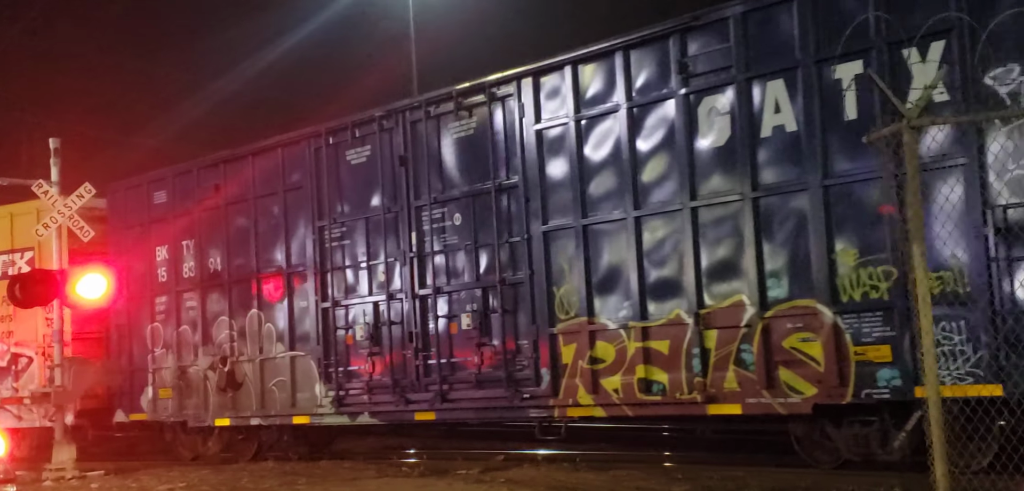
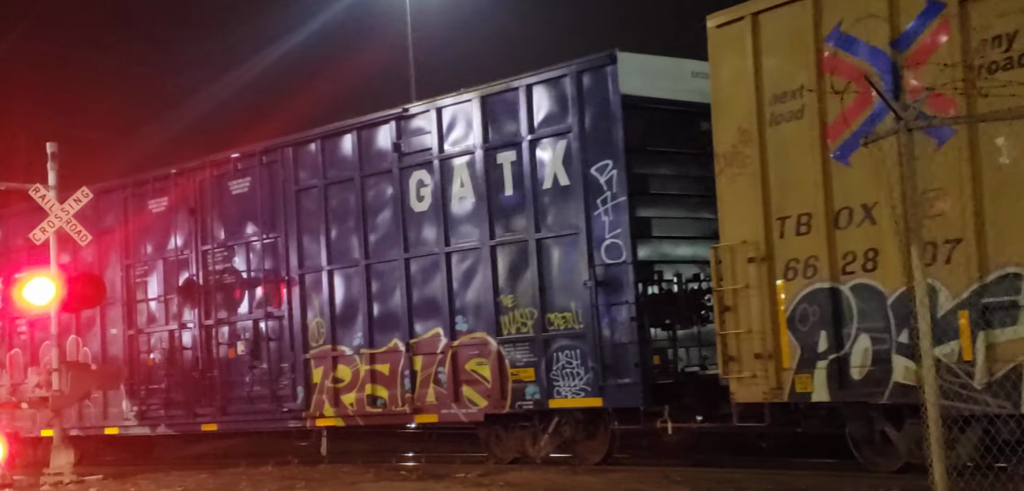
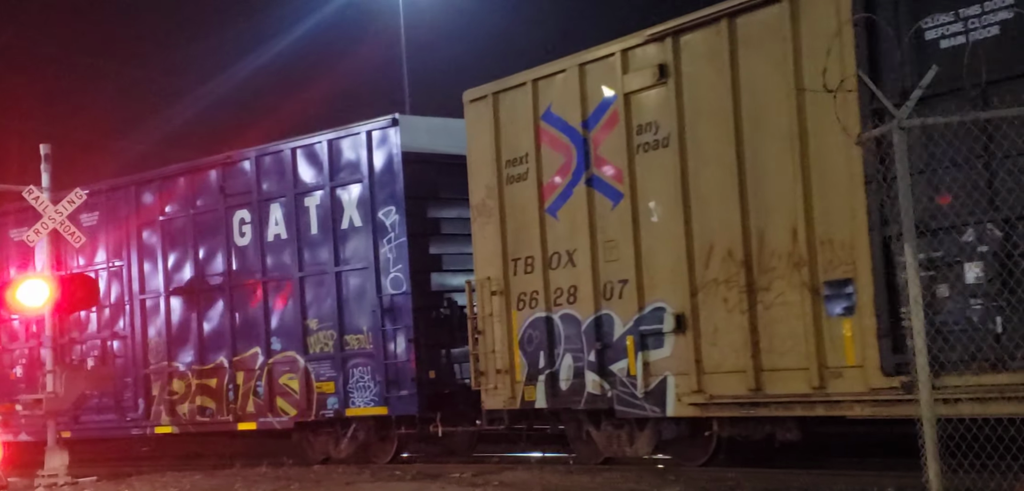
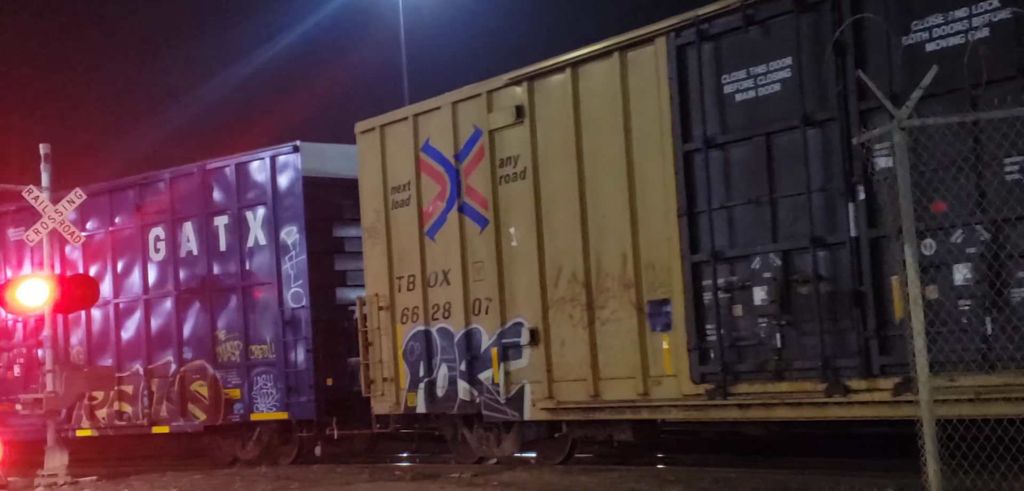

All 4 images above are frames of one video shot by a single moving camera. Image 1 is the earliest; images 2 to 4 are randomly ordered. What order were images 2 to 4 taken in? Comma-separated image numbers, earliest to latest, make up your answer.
2, 3, 4
